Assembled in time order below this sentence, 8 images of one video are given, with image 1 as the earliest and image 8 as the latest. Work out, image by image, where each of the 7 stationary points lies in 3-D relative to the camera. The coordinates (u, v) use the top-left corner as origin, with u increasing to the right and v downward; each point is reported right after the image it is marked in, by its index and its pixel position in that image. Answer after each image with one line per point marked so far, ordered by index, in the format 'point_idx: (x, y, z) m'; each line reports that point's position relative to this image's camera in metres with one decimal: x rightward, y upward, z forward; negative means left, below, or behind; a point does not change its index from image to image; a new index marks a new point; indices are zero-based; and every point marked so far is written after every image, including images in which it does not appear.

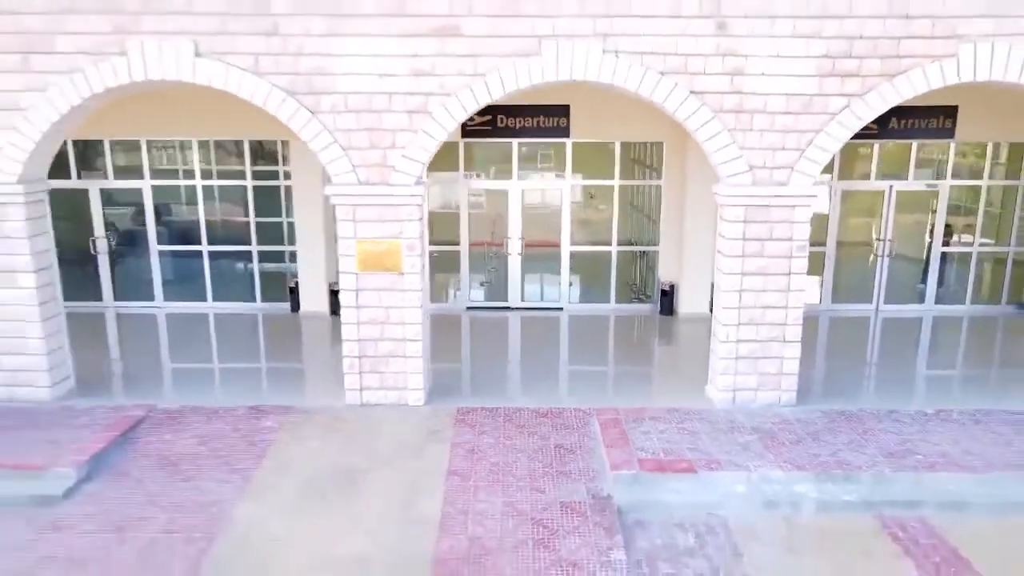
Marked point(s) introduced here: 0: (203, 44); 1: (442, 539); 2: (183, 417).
0: (-3.3, +2.6, +8.1) m
1: (-0.6, -2.2, +6.6) m
2: (-3.8, -1.7, +8.8) m
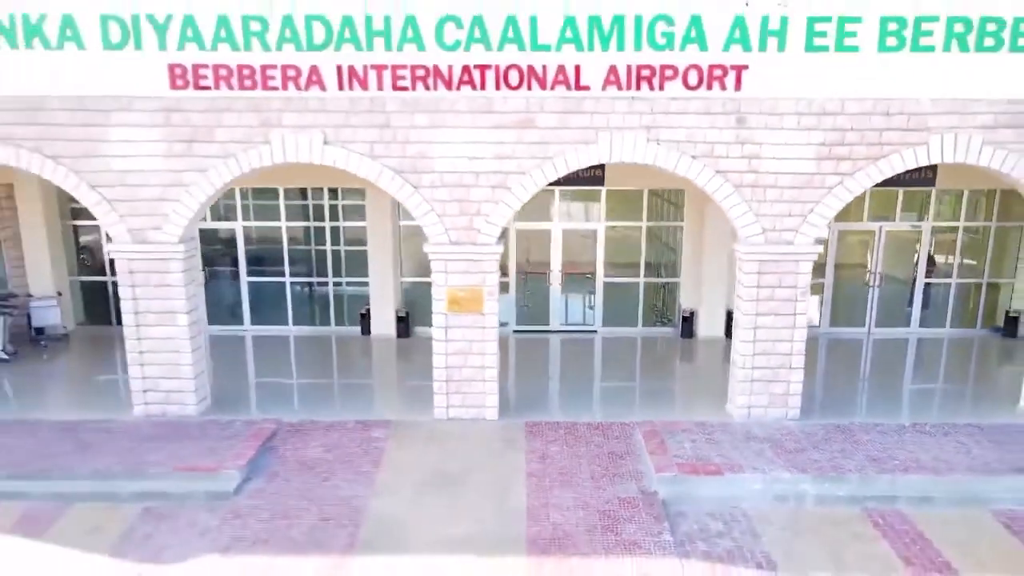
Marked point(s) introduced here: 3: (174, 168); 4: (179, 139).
0: (-2.5, +2.1, +10.1) m
1: (+0.3, -2.7, +8.6) m
2: (-3.0, -2.2, +10.8) m
3: (-4.6, +1.6, +10.3) m
4: (-4.5, +2.1, +10.2) m
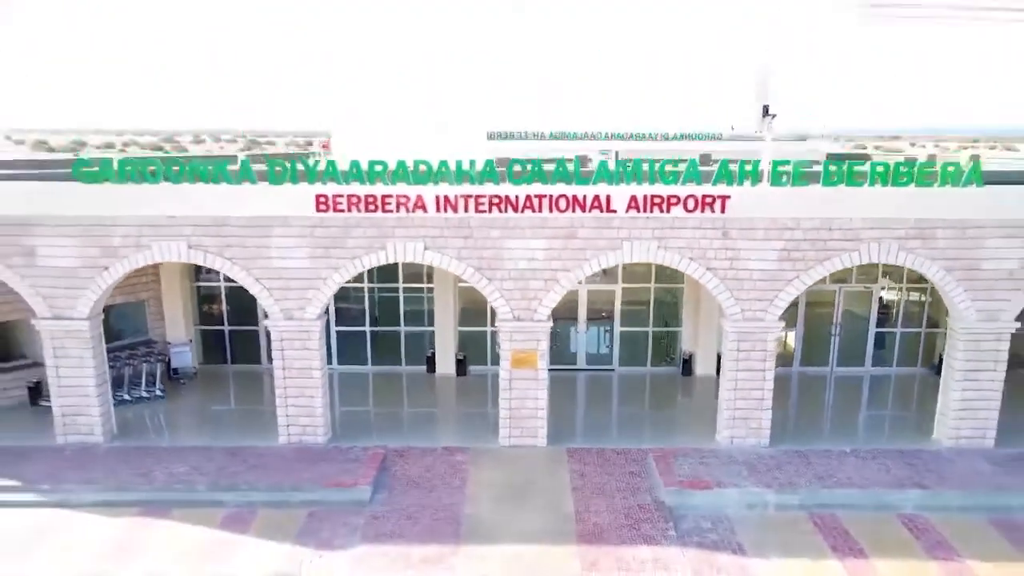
0: (-1.6, +0.9, +13.9) m
1: (+1.2, -4.0, +12.5) m
2: (-2.1, -3.4, +14.7) m
3: (-3.7, +0.4, +14.2) m
4: (-3.6, +0.9, +14.0) m
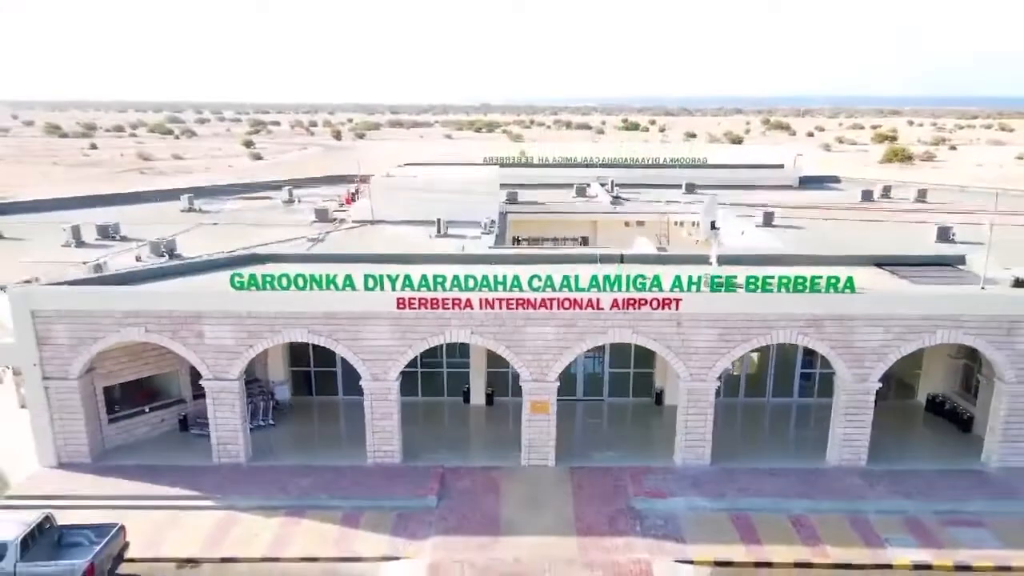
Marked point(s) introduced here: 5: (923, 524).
0: (-1.0, -1.1, +20.1) m
1: (+1.7, -6.0, +18.8) m
2: (-1.5, -5.3, +21.0) m
3: (-3.2, -1.5, +20.3) m
4: (-3.1, -1.1, +20.2) m
5: (+10.5, -6.0, +18.7) m
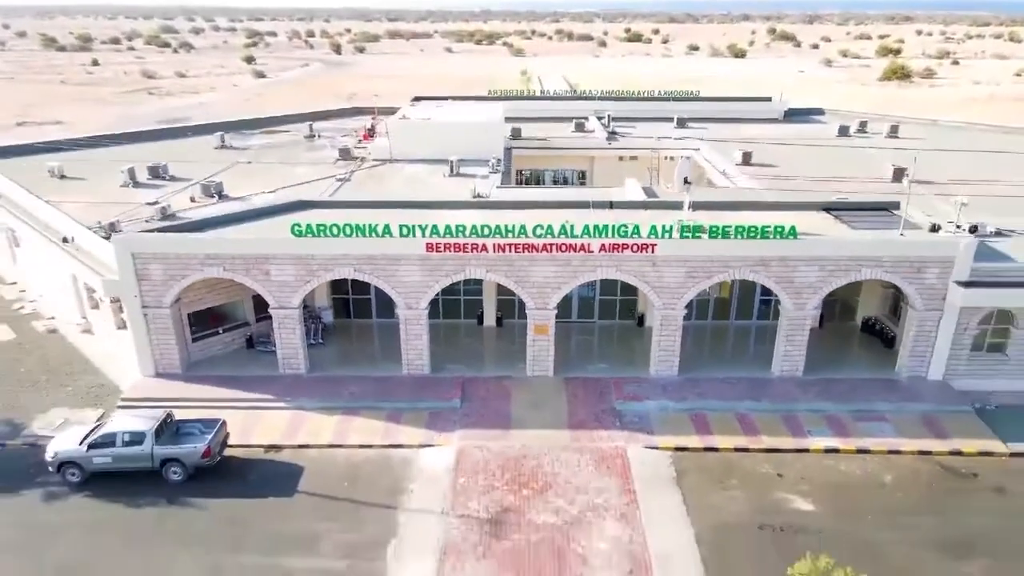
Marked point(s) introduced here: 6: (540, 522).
0: (-0.8, +0.7, +24.9) m
1: (+2.0, -4.3, +24.2) m
2: (-1.3, -3.4, +26.3) m
3: (-2.9, +0.3, +25.1) m
4: (-2.9, +0.7, +24.9) m
5: (+10.7, -4.3, +24.1) m
6: (+0.8, -6.3, +19.7) m
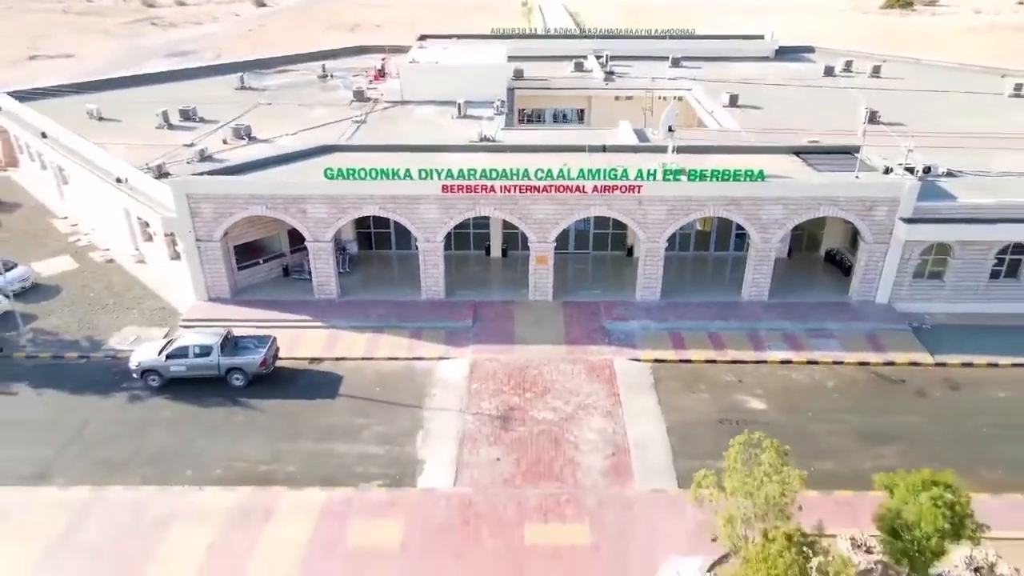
0: (-0.6, +3.2, +28.6) m
1: (+2.1, -1.8, +28.4) m
2: (-1.1, -0.7, +30.4) m
3: (-2.7, +2.8, +28.9) m
4: (-2.7, +3.2, +28.6) m
5: (+10.9, -1.9, +28.3) m
6: (+0.9, -4.2, +24.1) m
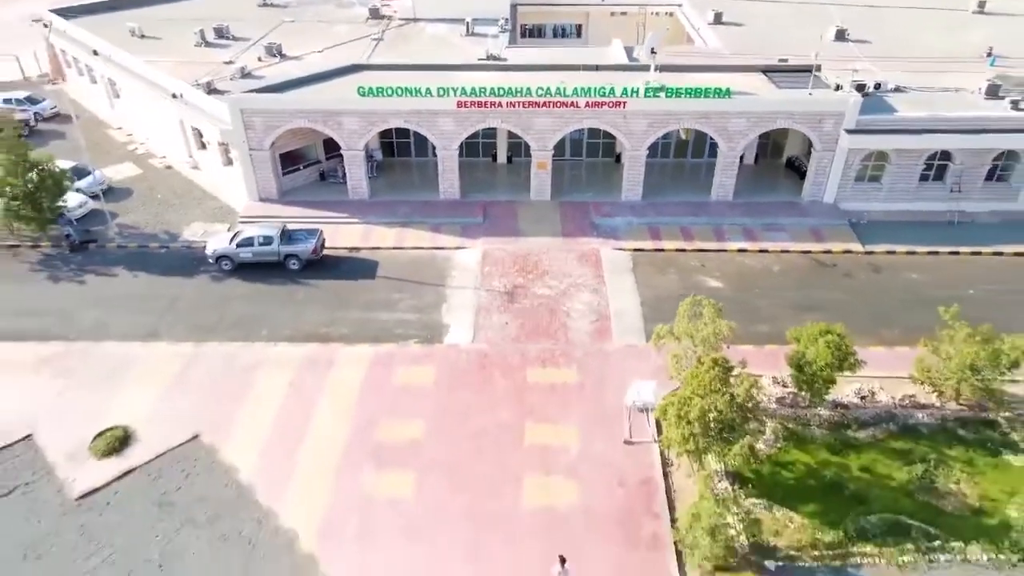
0: (-0.4, +7.7, +33.6) m
1: (+2.3, +2.7, +34.0) m
2: (-0.9, +4.1, +35.9) m
3: (-2.5, +7.4, +34.0) m
4: (-2.5, +7.8, +33.7) m
5: (+11.1, +2.7, +34.0) m
6: (+1.1, -0.2, +30.1) m
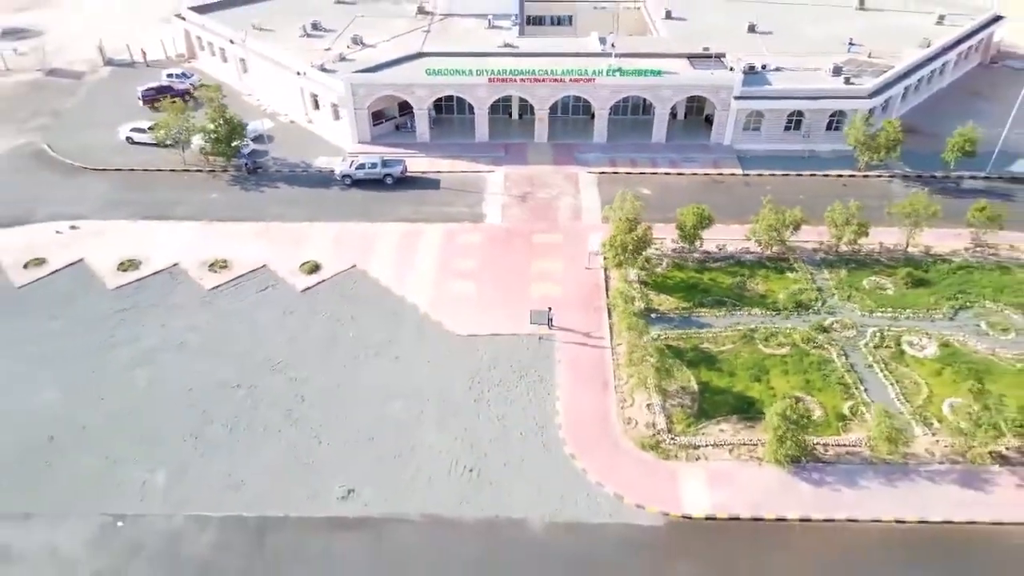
0: (+0.4, +14.2, +52.8) m
1: (+3.1, +9.3, +53.5) m
2: (-0.1, +10.7, +55.3) m
3: (-1.7, +13.9, +53.2) m
4: (-1.7, +14.3, +52.8) m
5: (+11.9, +9.2, +53.4) m
6: (+1.9, +6.1, +49.7) m
